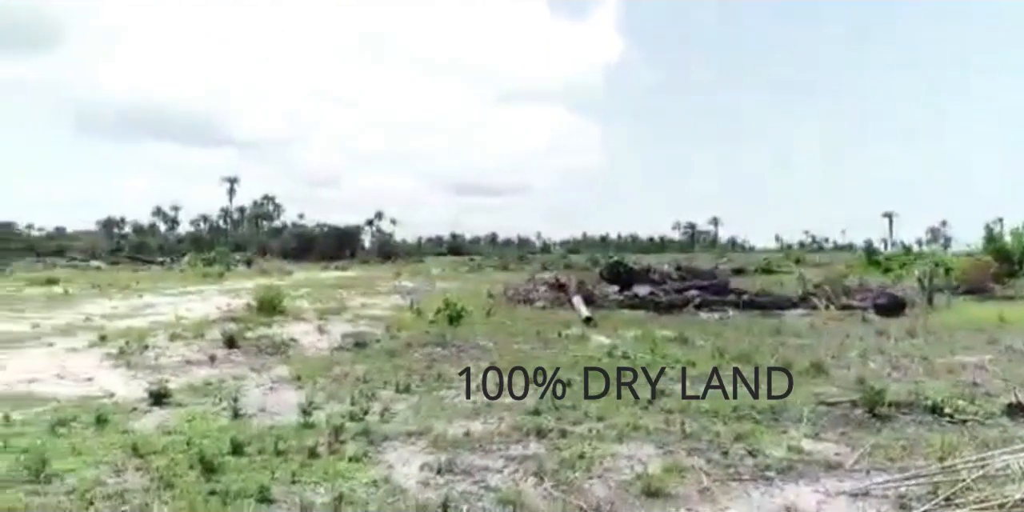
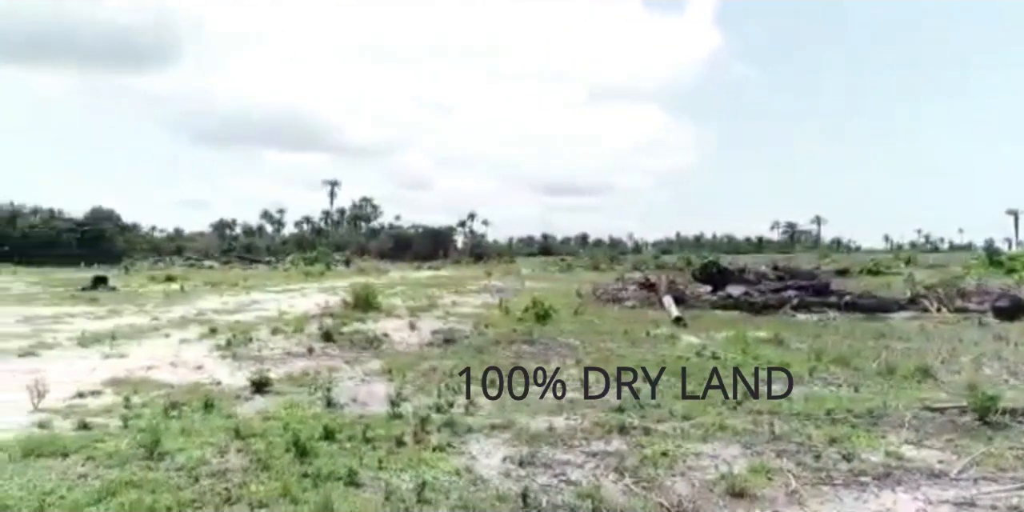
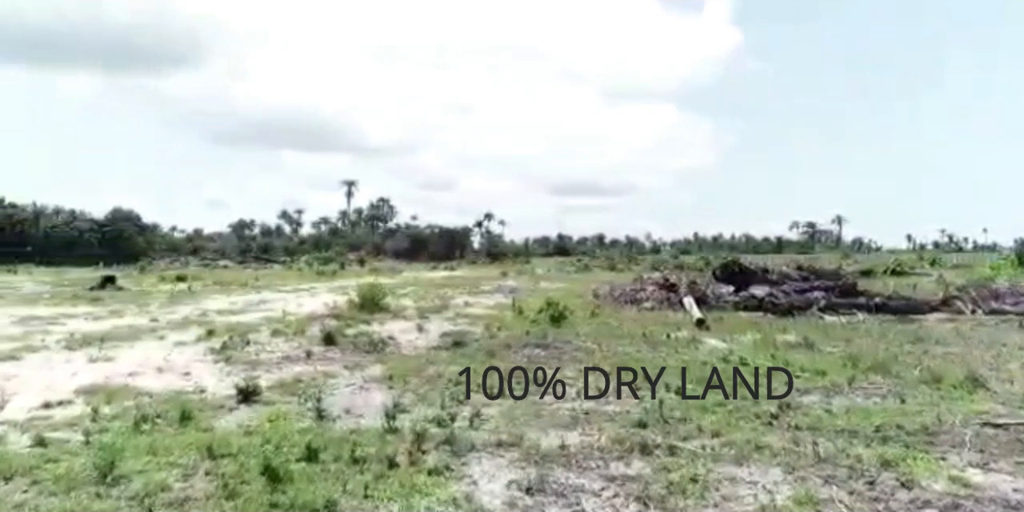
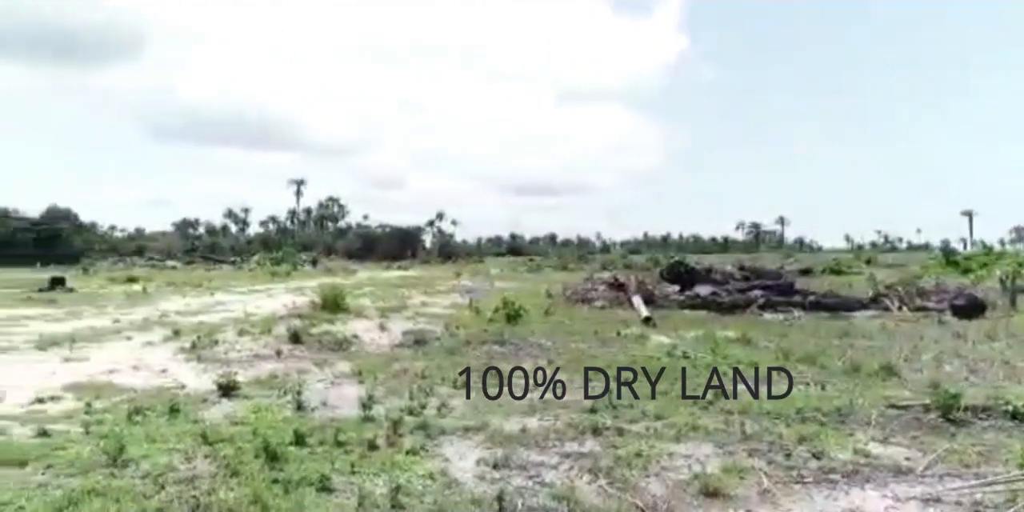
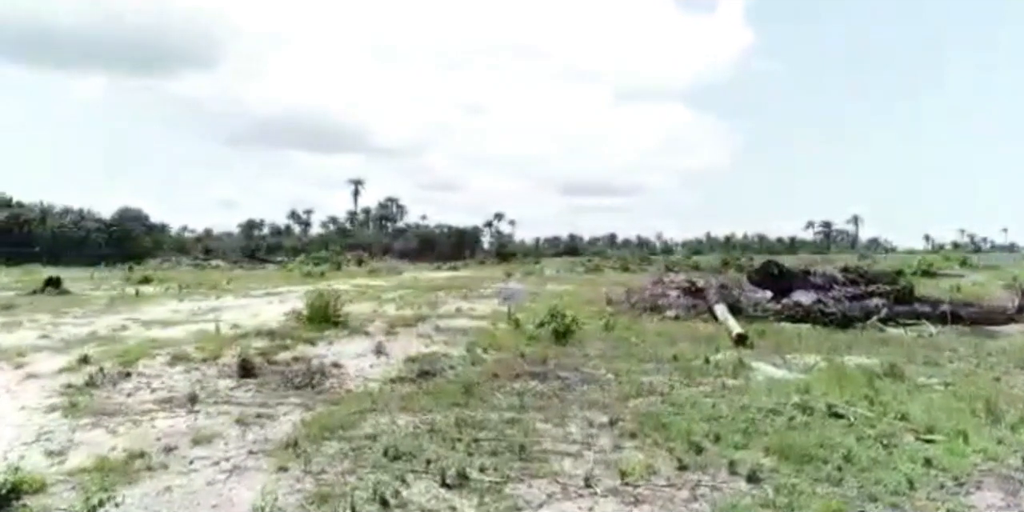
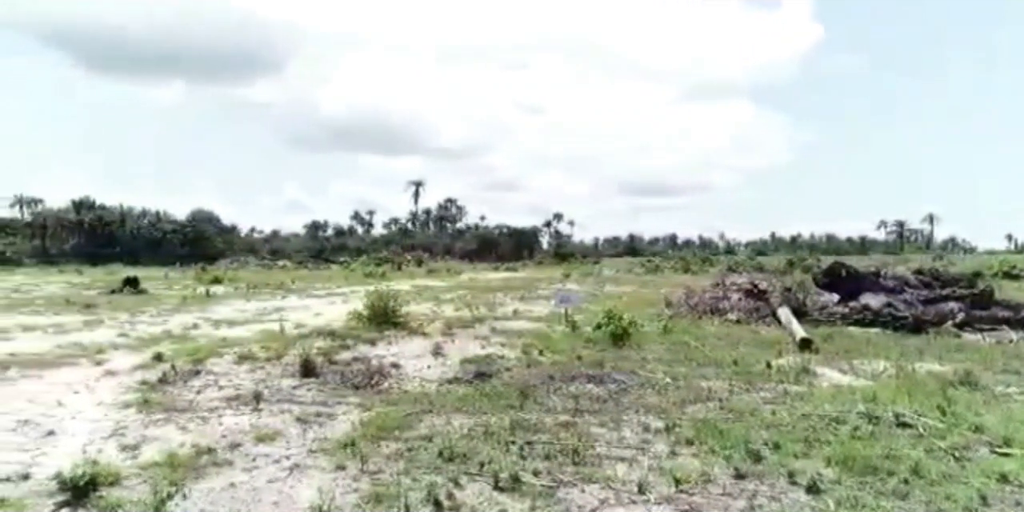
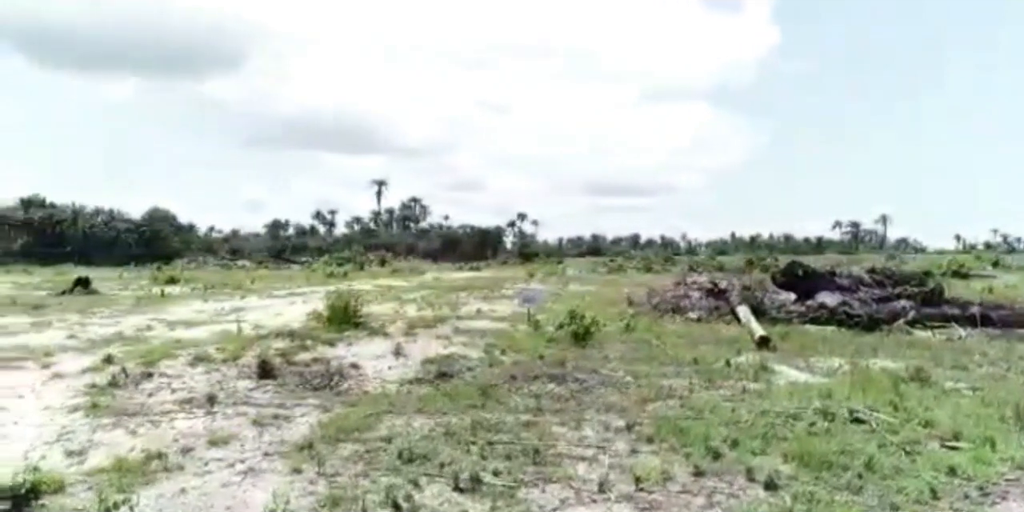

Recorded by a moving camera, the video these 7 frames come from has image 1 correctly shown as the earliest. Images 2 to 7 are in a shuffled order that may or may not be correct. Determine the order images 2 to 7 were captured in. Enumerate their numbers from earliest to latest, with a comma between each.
4, 2, 3, 5, 7, 6
